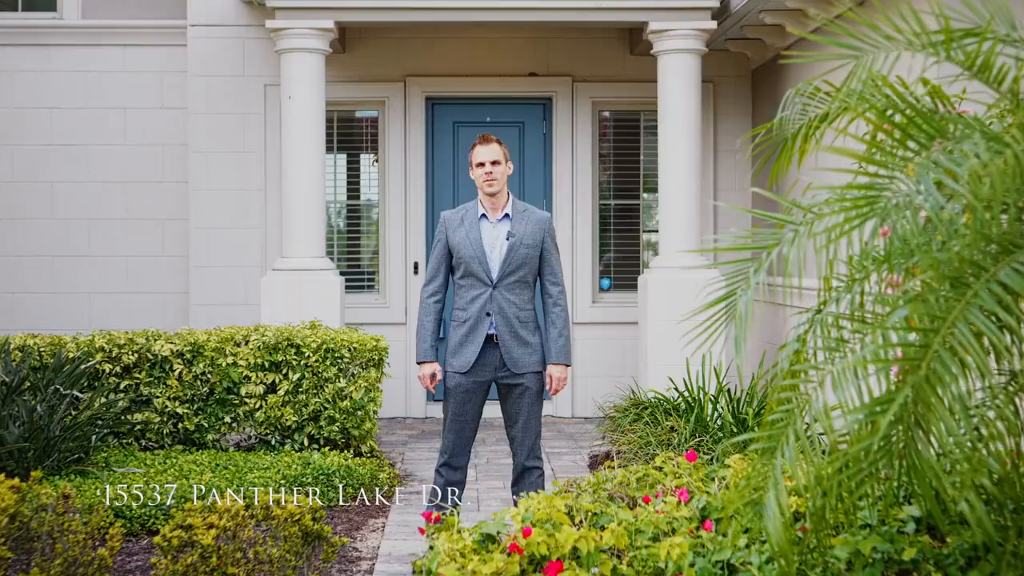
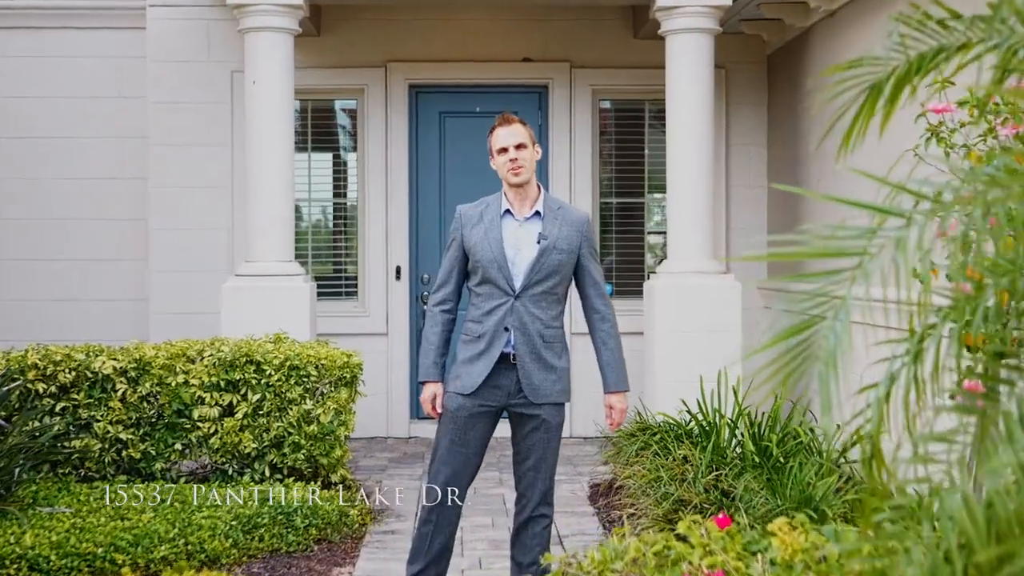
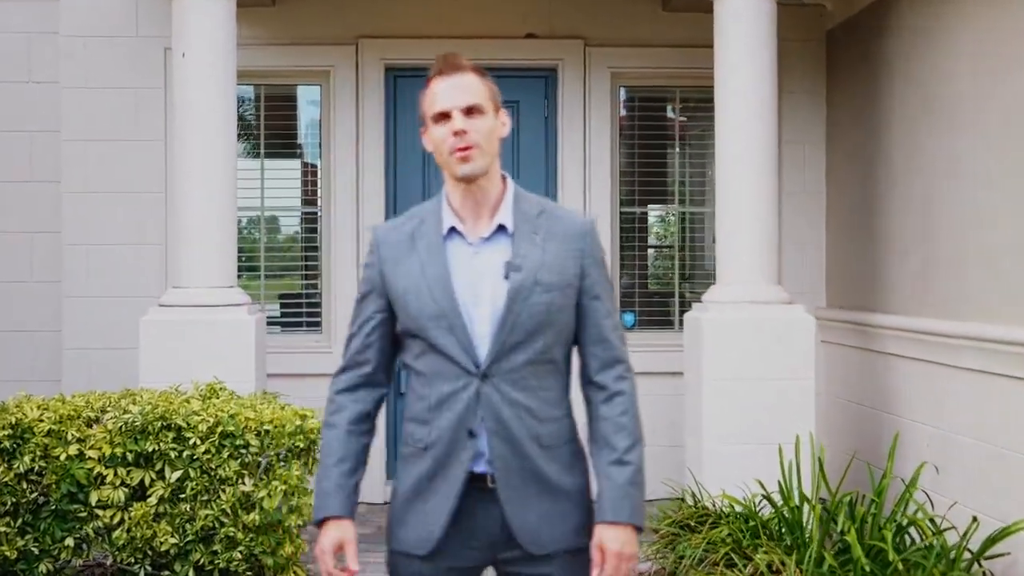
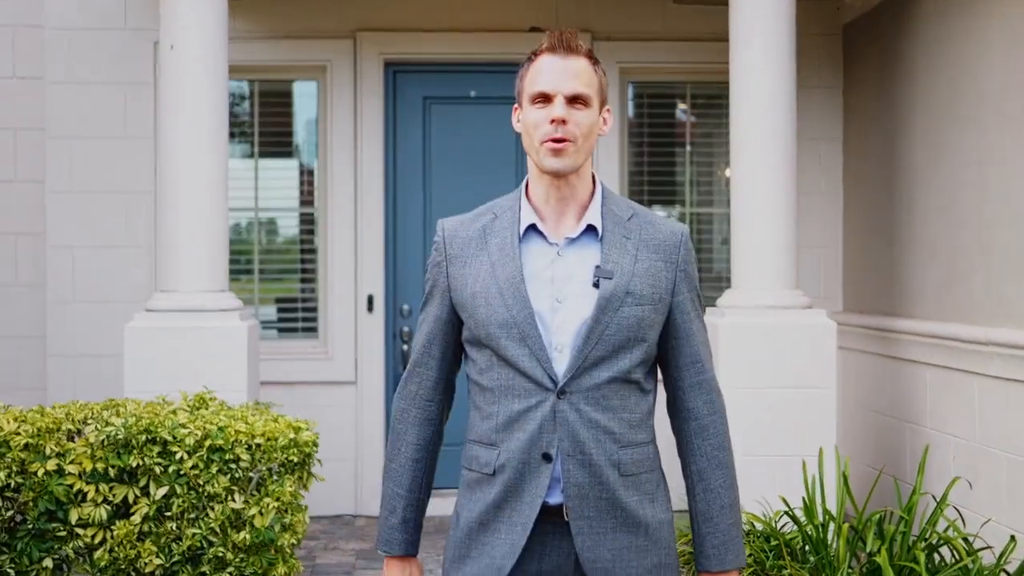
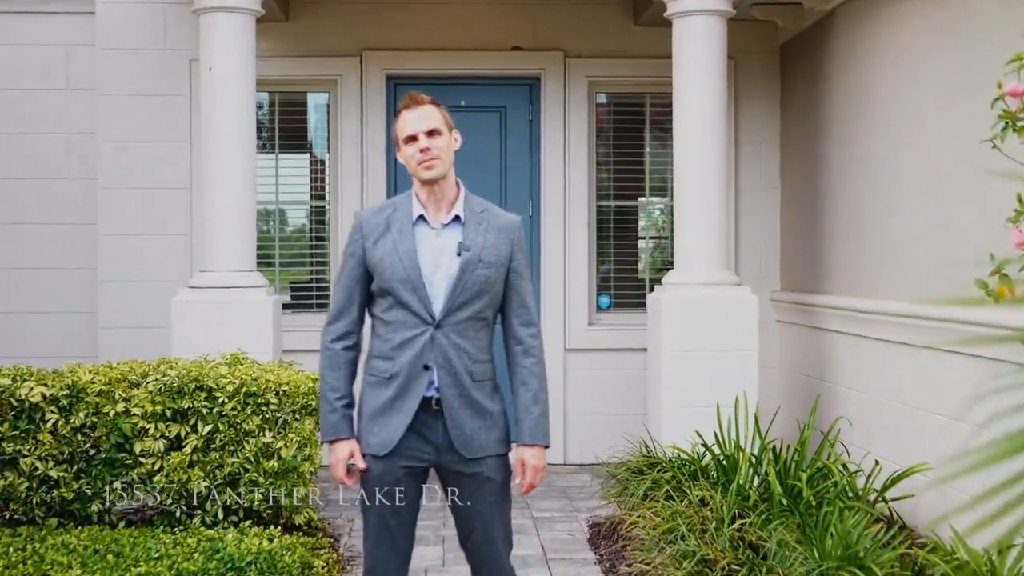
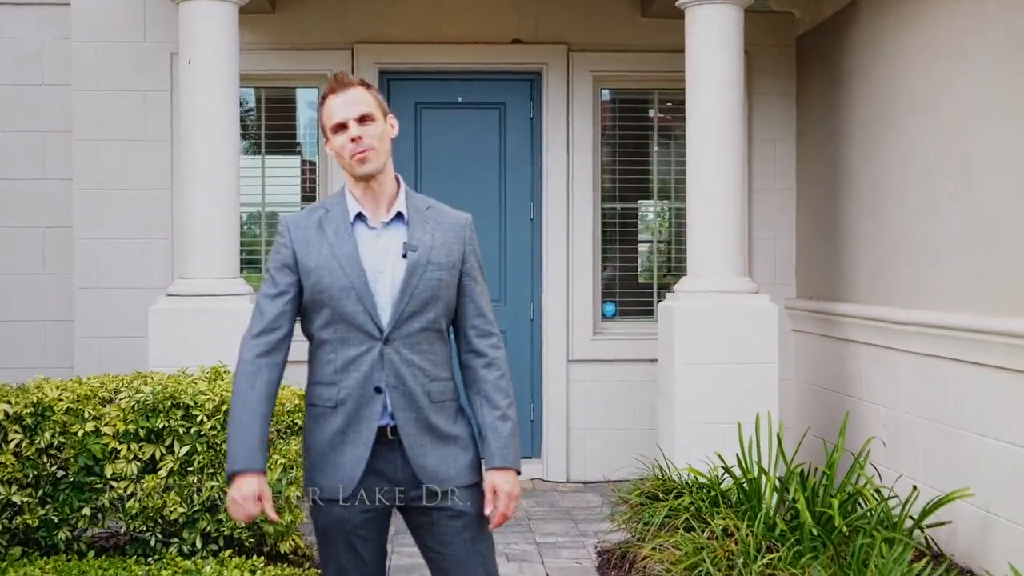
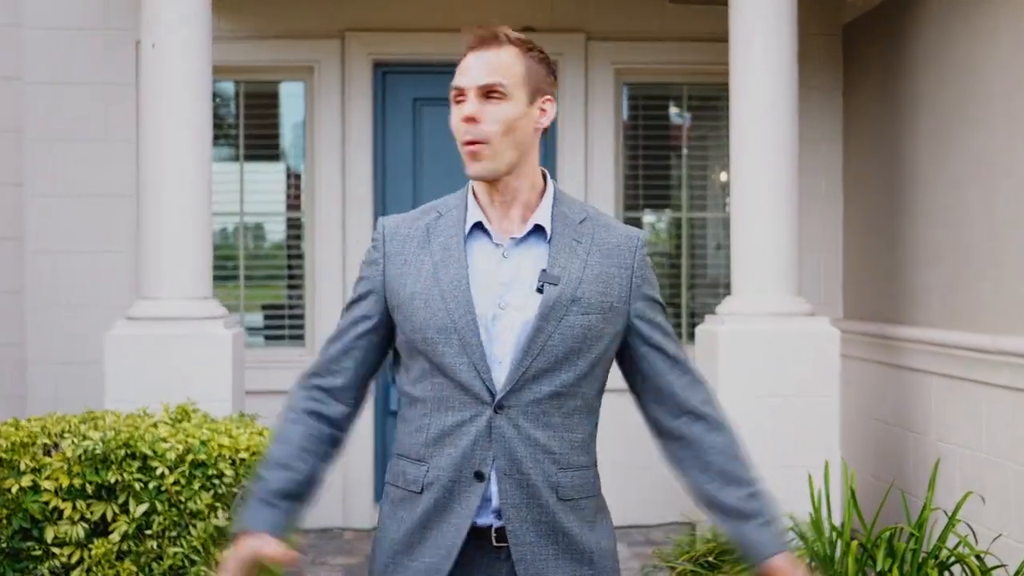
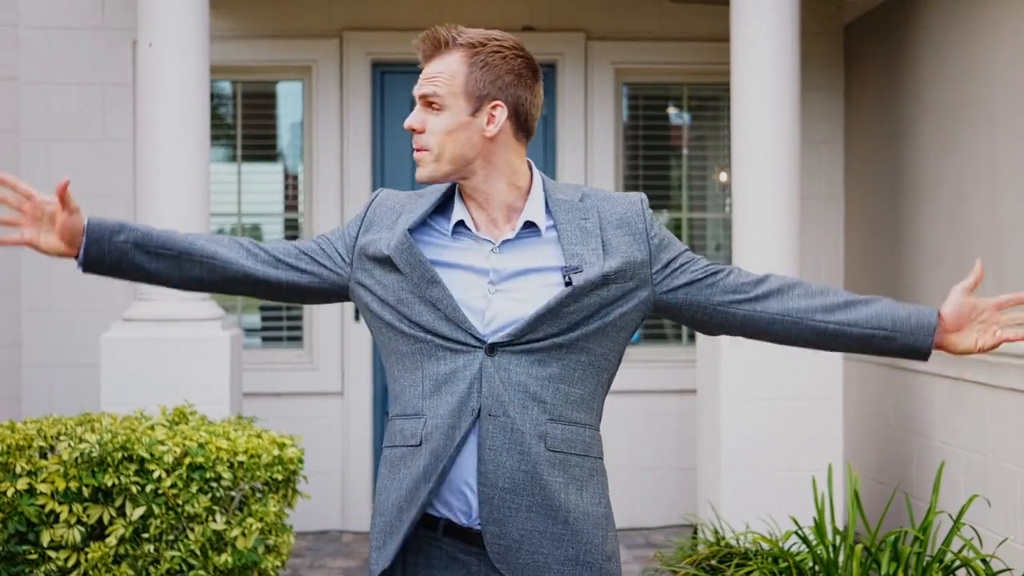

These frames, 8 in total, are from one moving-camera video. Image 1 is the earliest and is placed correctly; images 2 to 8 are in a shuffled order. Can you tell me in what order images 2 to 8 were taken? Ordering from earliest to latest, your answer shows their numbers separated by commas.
2, 5, 6, 3, 4, 7, 8
